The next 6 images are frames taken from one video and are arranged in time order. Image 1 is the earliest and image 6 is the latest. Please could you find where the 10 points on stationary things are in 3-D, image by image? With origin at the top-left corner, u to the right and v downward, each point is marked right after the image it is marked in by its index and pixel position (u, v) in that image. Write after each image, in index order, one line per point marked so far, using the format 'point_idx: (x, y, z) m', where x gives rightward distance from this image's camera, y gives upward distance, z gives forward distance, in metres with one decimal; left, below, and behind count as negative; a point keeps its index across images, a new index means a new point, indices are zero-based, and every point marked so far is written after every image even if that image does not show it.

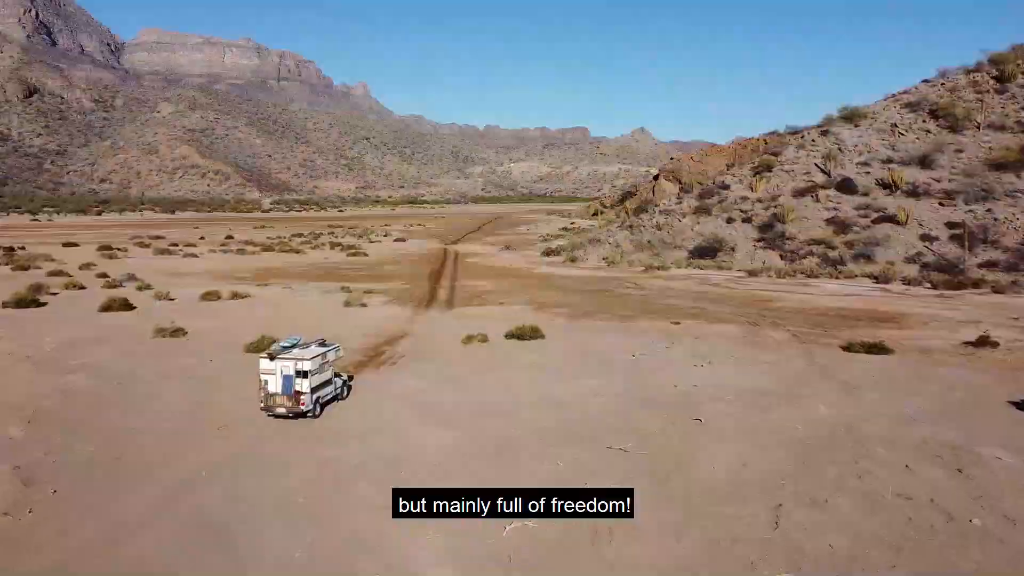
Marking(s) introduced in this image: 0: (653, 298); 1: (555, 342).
0: (+4.0, -0.3, +18.9) m
1: (+0.8, -1.1, +13.1) m
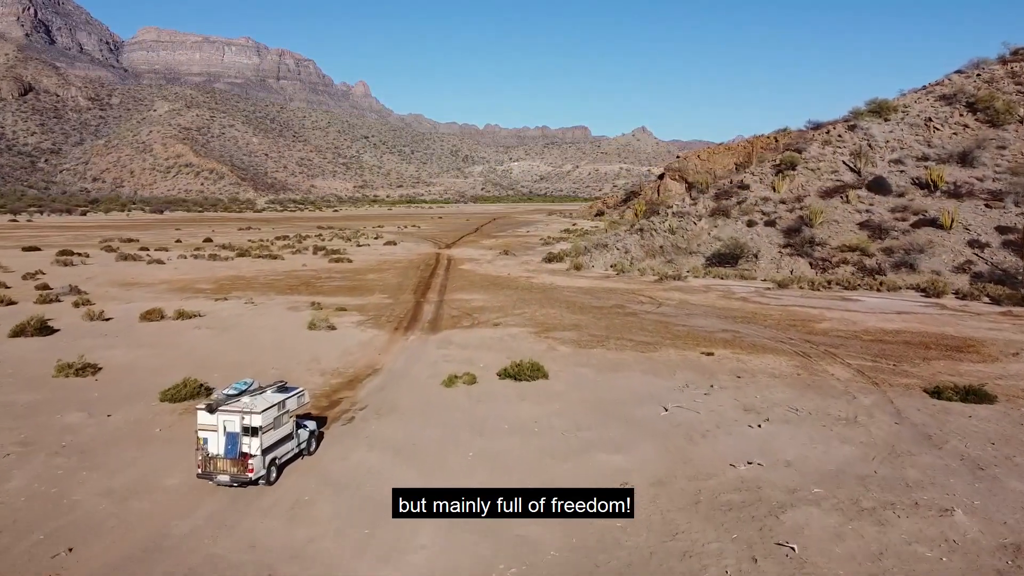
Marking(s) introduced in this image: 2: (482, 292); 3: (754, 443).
0: (+3.9, -0.7, +16.1) m
1: (+0.7, -1.5, +10.3) m
2: (-1.0, -0.1, +19.9) m
3: (+2.8, -1.8, +7.7) m
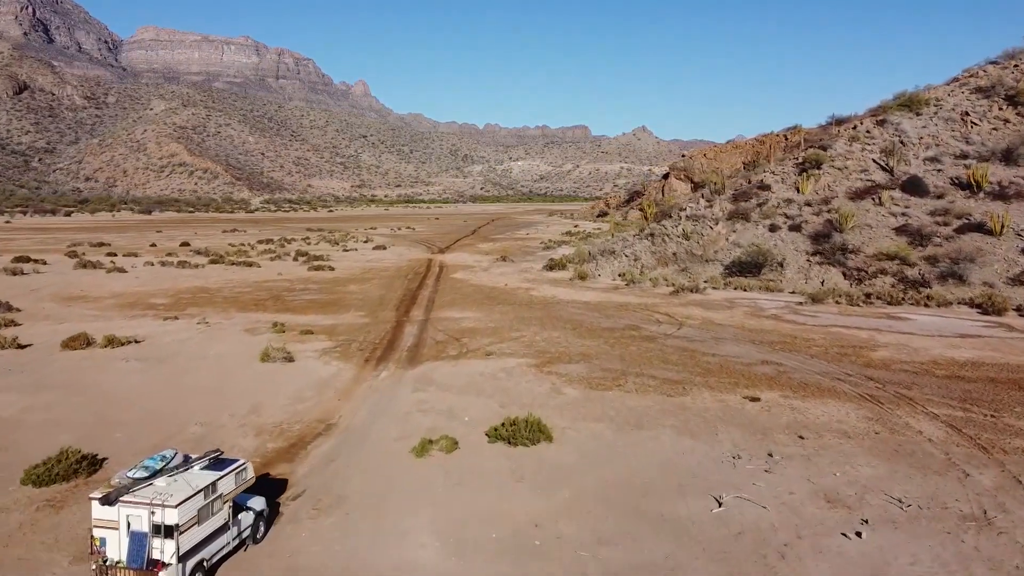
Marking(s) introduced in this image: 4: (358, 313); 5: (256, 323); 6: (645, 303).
0: (+3.8, -1.1, +13.6) m
1: (+0.7, -1.9, +7.8) m
2: (-1.1, -0.5, +17.4) m
3: (+2.8, -2.2, +5.2) m
4: (-3.9, -0.6, +16.7) m
5: (-5.9, -0.8, +15.2) m
6: (+3.7, -0.4, +18.6) m
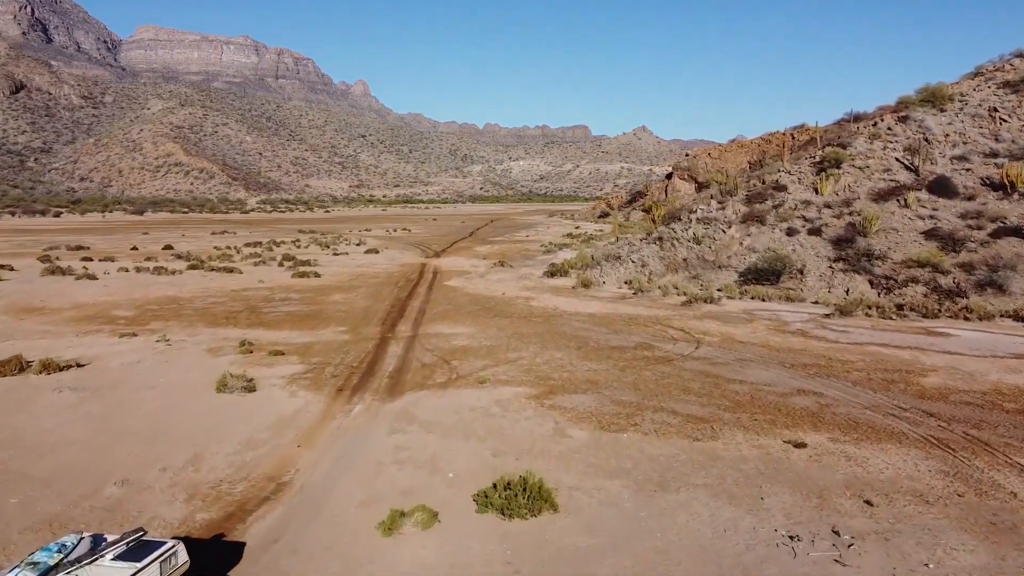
0: (+3.8, -1.4, +12.0) m
1: (+0.6, -2.2, +6.1) m
2: (-1.1, -0.8, +15.7) m
3: (+2.7, -2.5, +3.5) m
4: (-4.0, -0.9, +15.1) m
5: (-6.0, -1.1, +13.6) m
6: (+3.7, -0.7, +16.9) m
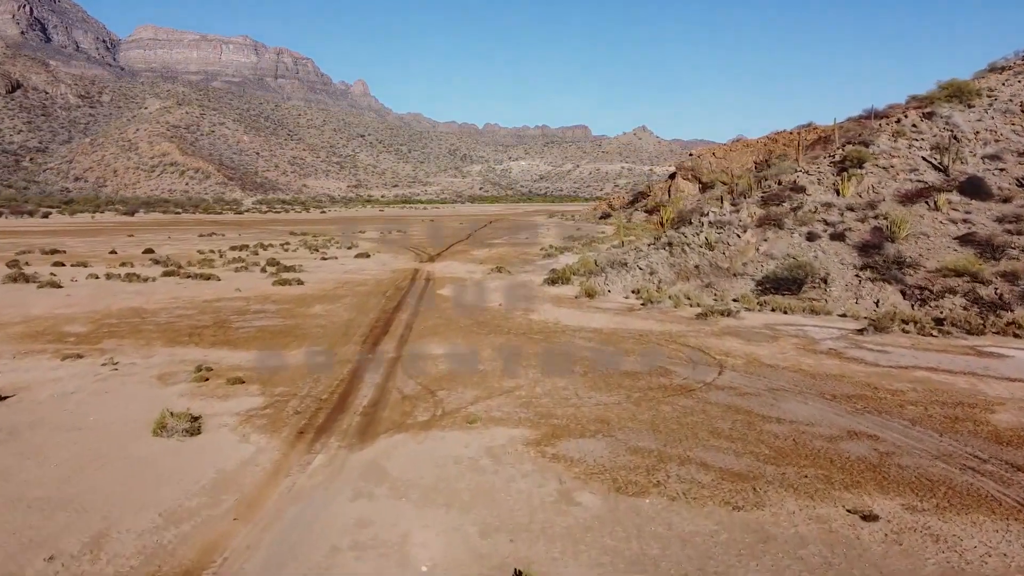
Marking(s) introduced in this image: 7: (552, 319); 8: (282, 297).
0: (+3.7, -1.7, +10.3) m
1: (+0.5, -2.5, +4.4) m
2: (-1.2, -1.1, +14.0) m
3: (+2.6, -2.8, +1.8) m
4: (-4.0, -1.2, +13.4) m
5: (-6.0, -1.4, +11.9) m
6: (+3.6, -1.0, +15.2) m
7: (+1.0, -0.8, +16.6) m
8: (-6.8, -0.3, +19.6) m
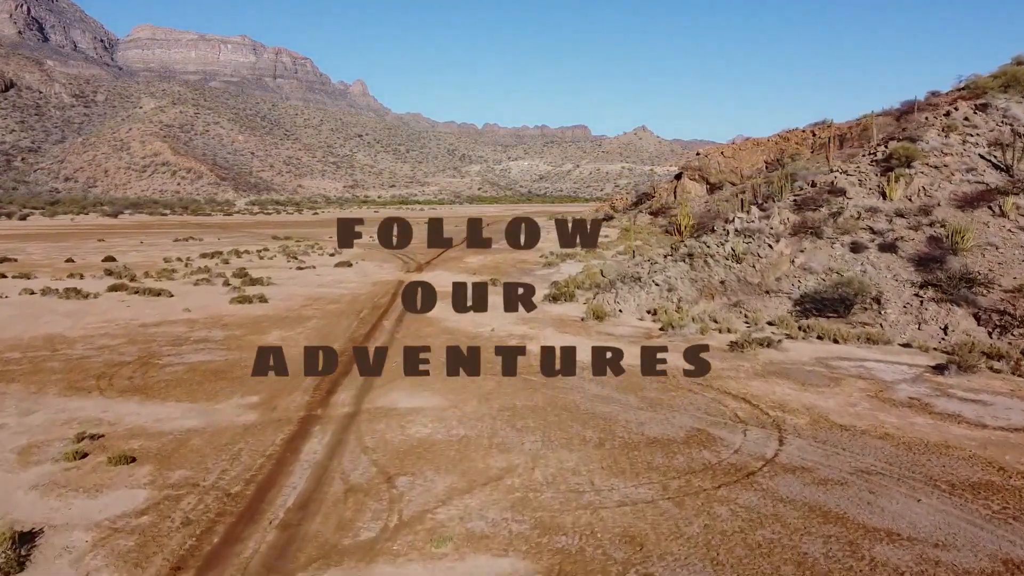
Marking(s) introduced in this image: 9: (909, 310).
0: (+3.6, -2.2, +7.3) m
1: (+0.4, -3.0, +1.5) m
2: (-1.3, -1.6, +11.1) m
3: (+2.5, -3.3, -1.1) m
4: (-4.2, -1.7, +10.4) m
5: (-6.2, -1.9, +8.9) m
6: (+3.5, -1.5, +12.3) m
7: (+0.9, -1.3, +13.7) m
8: (-6.9, -0.8, +16.6) m
9: (+9.2, -0.5, +15.2) m
